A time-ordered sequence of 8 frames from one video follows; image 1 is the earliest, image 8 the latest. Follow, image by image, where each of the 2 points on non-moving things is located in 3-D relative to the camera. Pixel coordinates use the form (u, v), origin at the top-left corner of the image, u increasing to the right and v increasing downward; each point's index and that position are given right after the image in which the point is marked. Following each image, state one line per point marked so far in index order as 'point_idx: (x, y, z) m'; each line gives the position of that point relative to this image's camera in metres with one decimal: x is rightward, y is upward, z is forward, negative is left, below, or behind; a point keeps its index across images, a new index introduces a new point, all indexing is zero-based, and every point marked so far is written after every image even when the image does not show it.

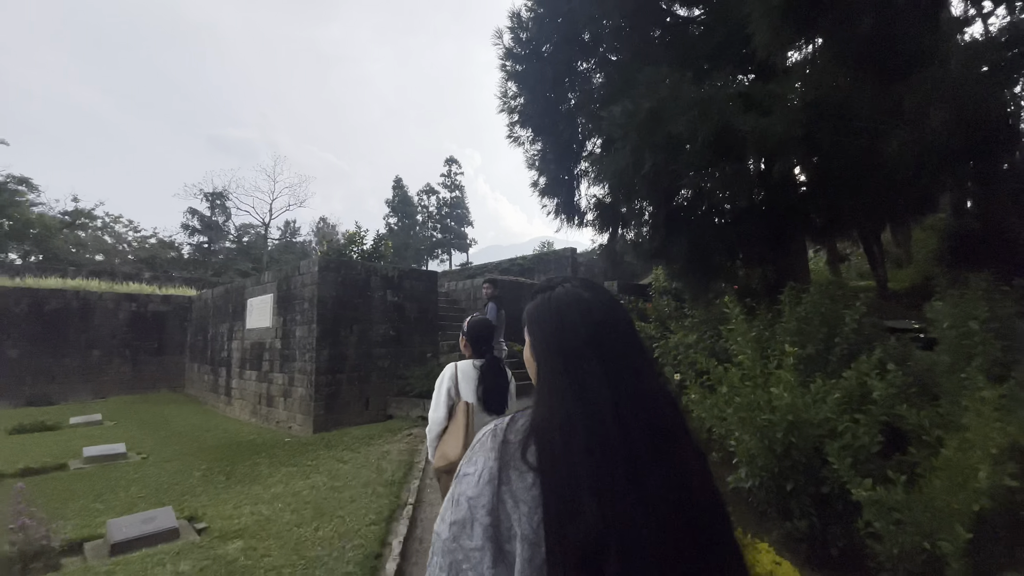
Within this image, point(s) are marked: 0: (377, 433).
0: (-1.7, -1.8, +6.1) m
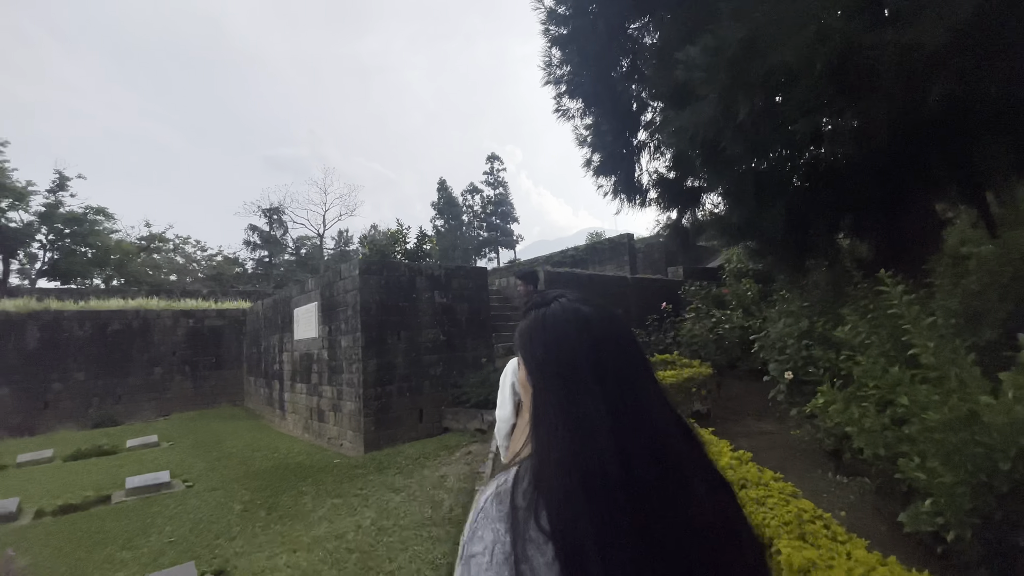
0: (-0.9, -1.8, +5.4) m
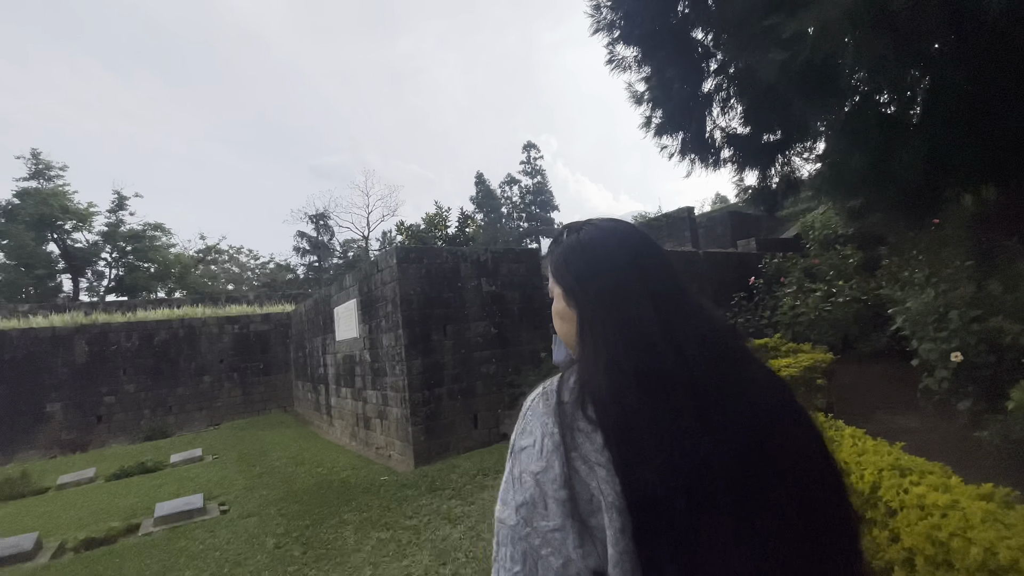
0: (-0.2, -1.7, +4.5) m
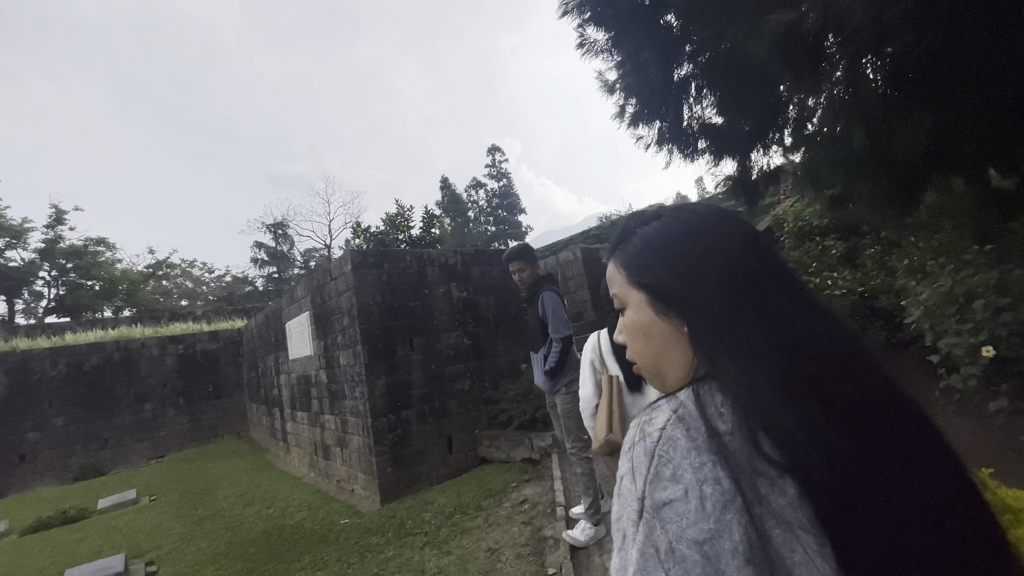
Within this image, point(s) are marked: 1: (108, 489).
0: (-0.3, -1.7, +3.9) m
1: (-6.7, -3.3, +8.0) m
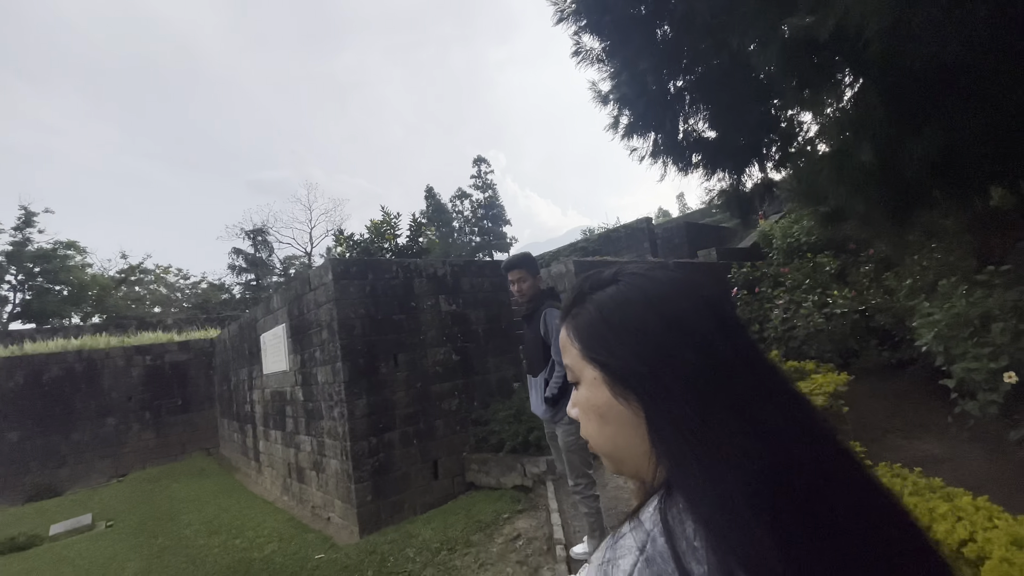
0: (-0.4, -1.8, +3.6) m
1: (-6.9, -3.4, +7.4) m
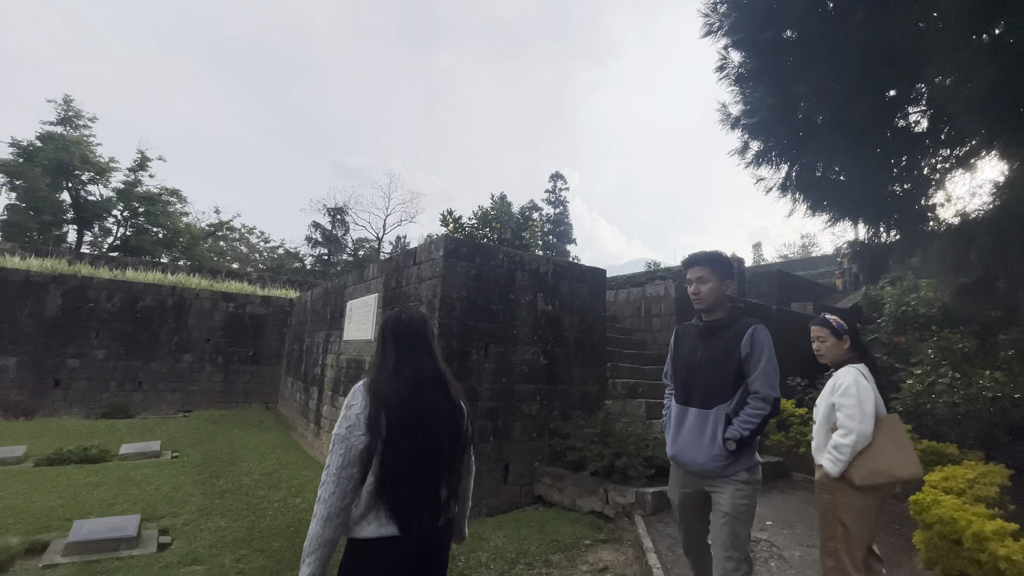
0: (+0.2, -1.8, +3.3) m
1: (-6.1, -2.3, +7.8) m
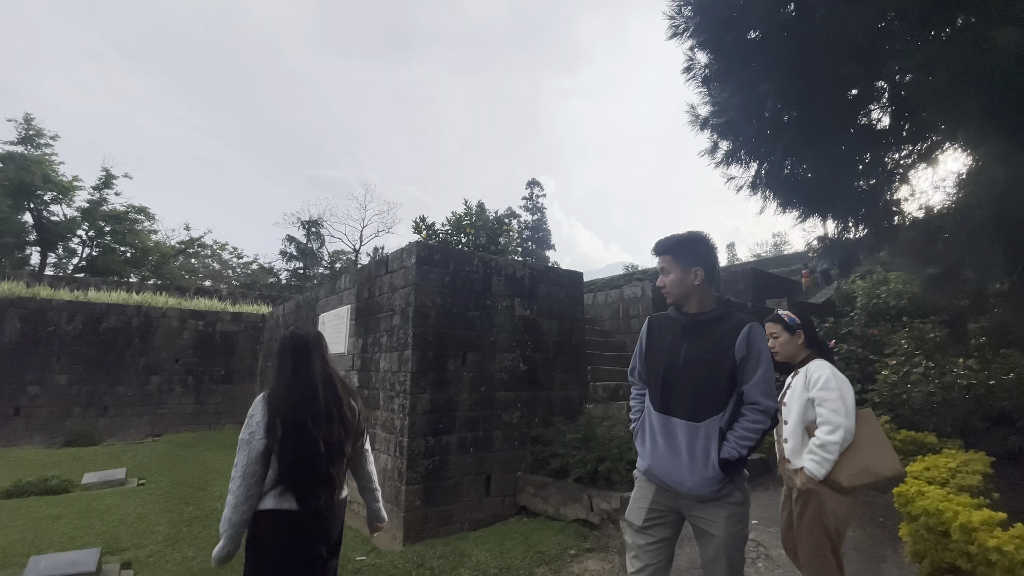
0: (+0.1, -1.8, +3.2) m
1: (-6.4, -2.7, +7.4) m
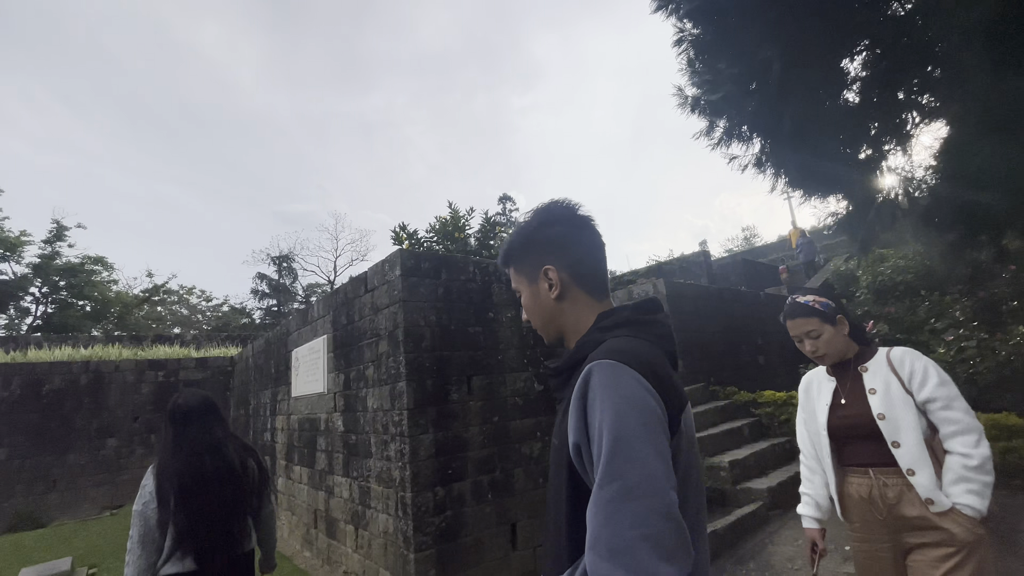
0: (+0.3, -1.8, +2.4) m
1: (-6.2, -3.4, +6.3) m
